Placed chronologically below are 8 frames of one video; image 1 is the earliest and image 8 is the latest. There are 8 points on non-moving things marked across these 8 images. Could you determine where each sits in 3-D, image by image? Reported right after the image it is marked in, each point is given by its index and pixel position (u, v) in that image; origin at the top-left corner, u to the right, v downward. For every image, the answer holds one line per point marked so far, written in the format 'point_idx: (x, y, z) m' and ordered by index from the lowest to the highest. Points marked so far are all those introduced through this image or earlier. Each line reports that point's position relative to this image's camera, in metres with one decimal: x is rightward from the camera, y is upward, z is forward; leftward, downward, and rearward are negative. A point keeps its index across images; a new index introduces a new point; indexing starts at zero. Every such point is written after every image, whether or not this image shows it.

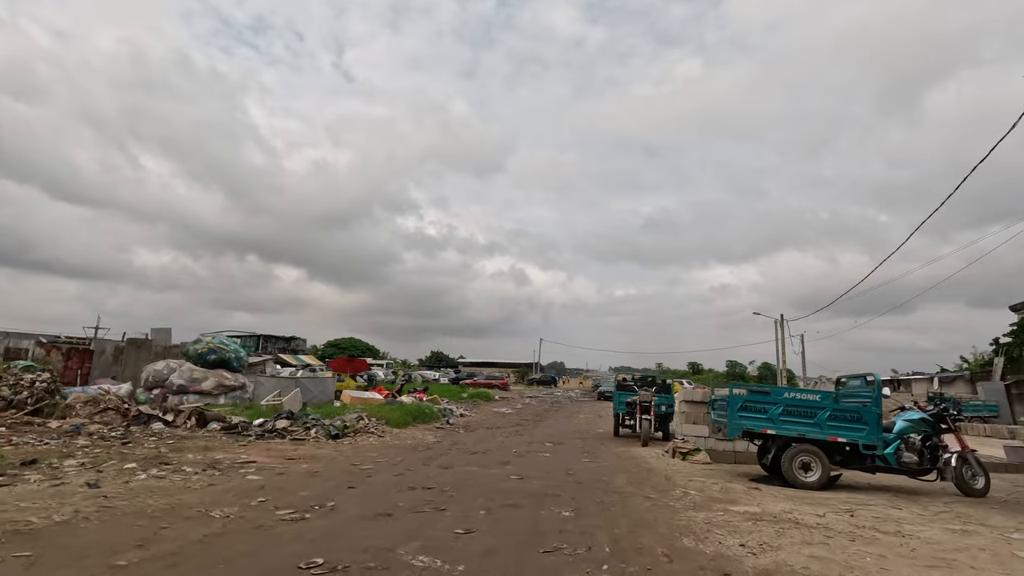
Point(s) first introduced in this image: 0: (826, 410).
0: (+5.6, -2.2, +9.5) m
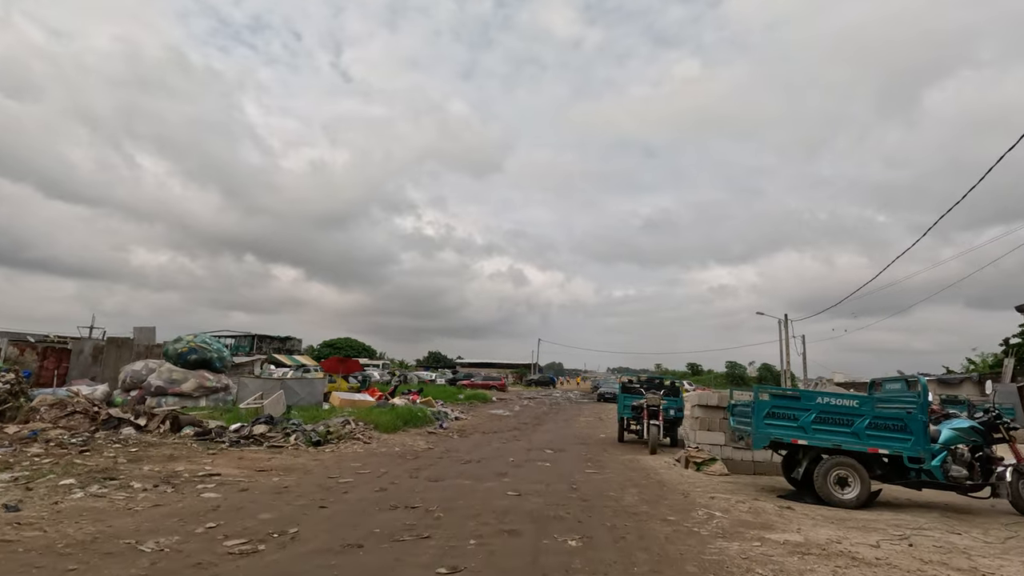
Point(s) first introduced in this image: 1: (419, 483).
0: (+5.5, -2.0, +8.4) m
1: (-1.7, -3.5, +9.7) m
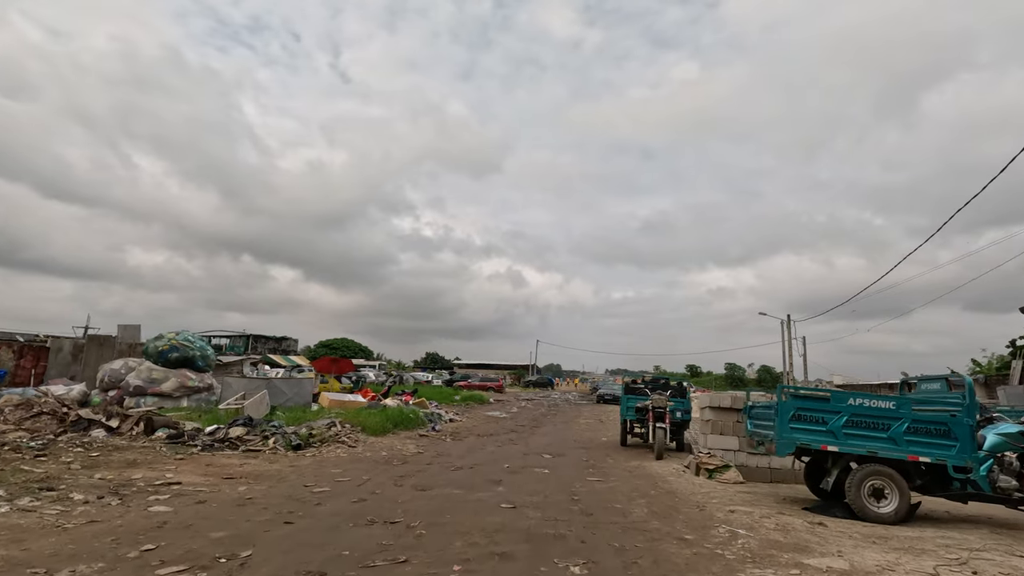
0: (+5.4, -1.8, +7.5) m
1: (-1.8, -3.3, +8.7) m
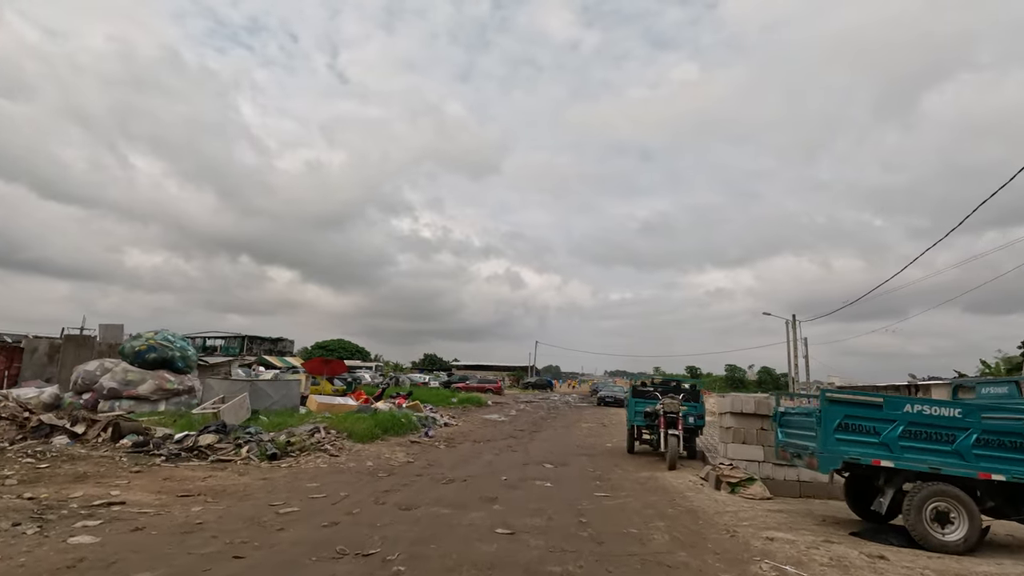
0: (+5.4, -1.7, +6.3) m
1: (-1.8, -3.2, +7.6) m
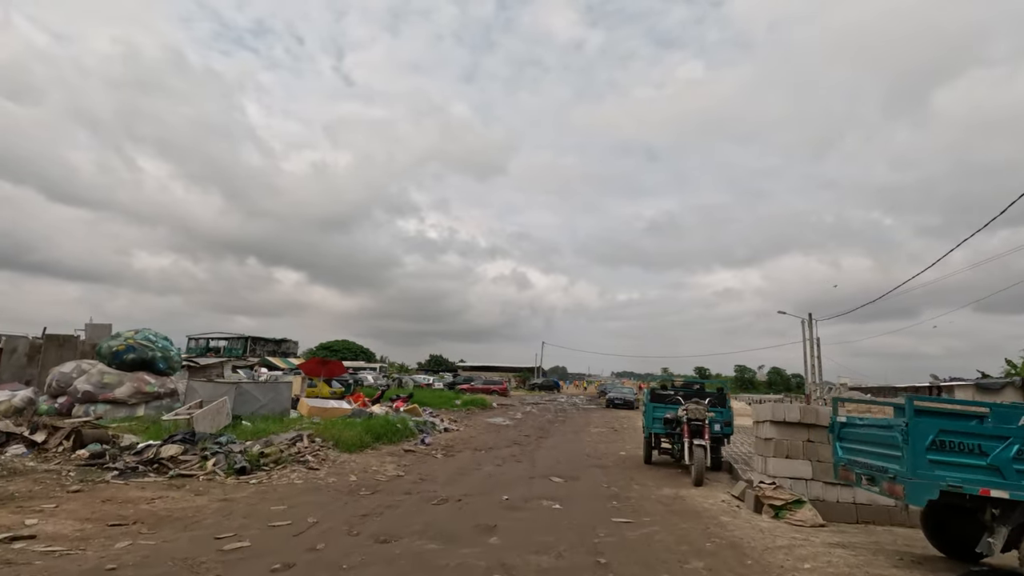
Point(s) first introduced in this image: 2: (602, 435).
0: (+5.4, -1.5, +4.8) m
1: (-1.8, -3.0, +6.2) m
2: (+3.4, -5.4, +19.9) m
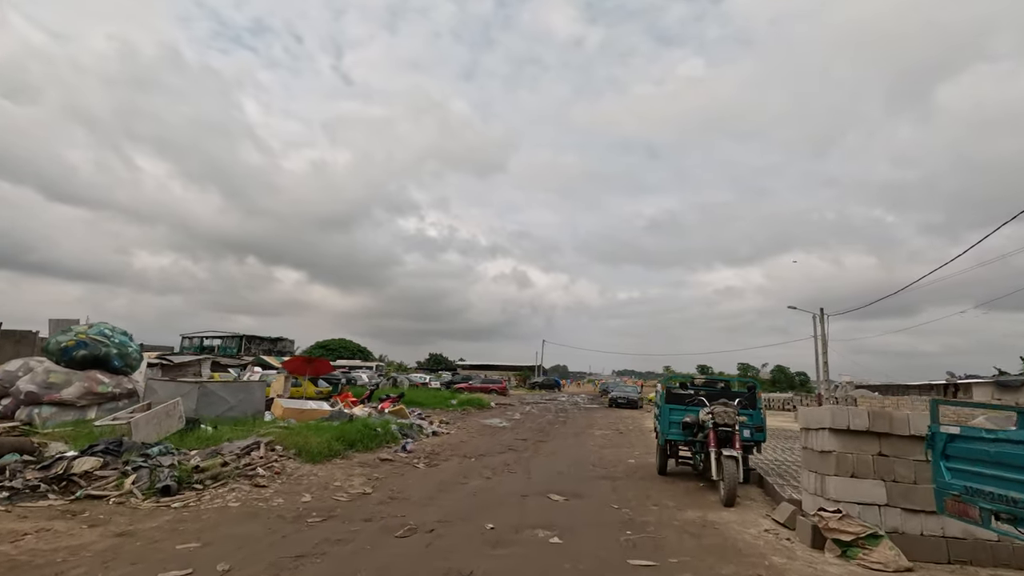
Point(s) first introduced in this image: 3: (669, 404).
0: (+5.2, -1.1, +3.0) m
1: (-2.0, -2.6, +4.3) m
2: (+3.2, -5.1, +18.1) m
3: (+3.0, -2.3, +10.4) m
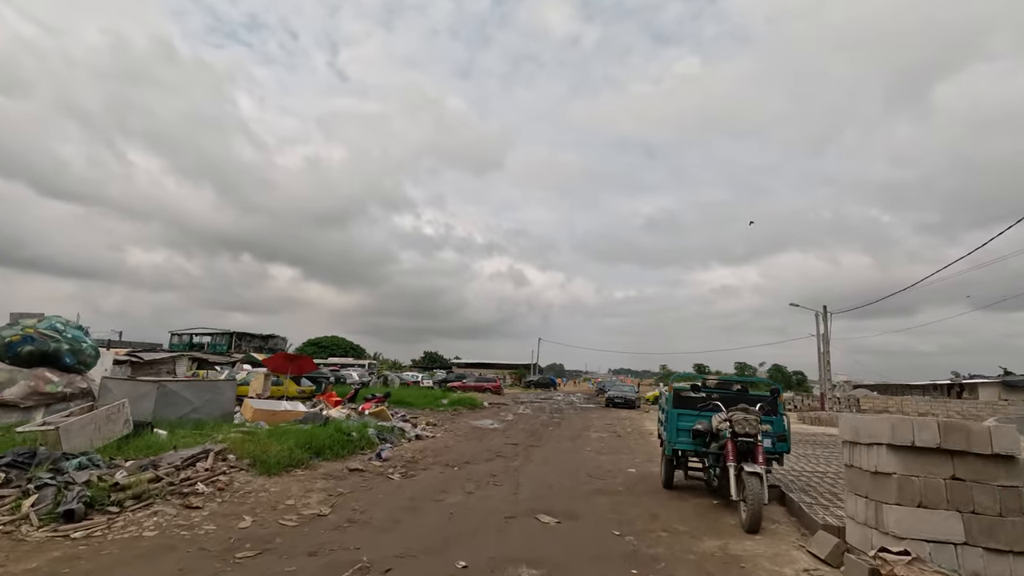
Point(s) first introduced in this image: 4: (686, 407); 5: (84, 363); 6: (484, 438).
0: (+5.0, -0.9, +1.6) m
1: (-2.2, -2.4, +2.9) m
2: (+2.9, -4.8, +16.7) m
3: (+2.8, -2.0, +9.1) m
4: (+2.9, -2.0, +9.2) m
5: (-12.7, -2.2, +16.2) m
6: (-1.0, -5.1, +18.4) m
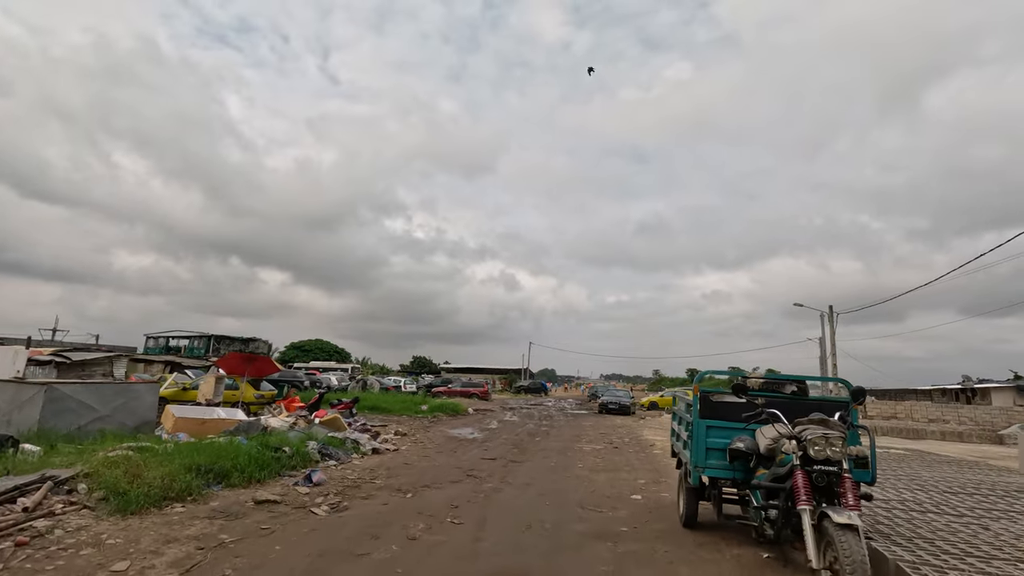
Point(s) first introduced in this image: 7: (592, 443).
0: (+4.6, -0.4, -1.0) m
1: (-2.6, -1.9, +0.1) m
2: (+2.3, -4.4, +14.0) m
3: (+2.3, -1.6, +6.4) m
4: (+2.5, -1.6, +6.5) m
5: (-13.3, -1.8, +13.2) m
6: (-1.6, -4.7, +15.6) m
7: (+2.6, -5.0, +17.5) m
